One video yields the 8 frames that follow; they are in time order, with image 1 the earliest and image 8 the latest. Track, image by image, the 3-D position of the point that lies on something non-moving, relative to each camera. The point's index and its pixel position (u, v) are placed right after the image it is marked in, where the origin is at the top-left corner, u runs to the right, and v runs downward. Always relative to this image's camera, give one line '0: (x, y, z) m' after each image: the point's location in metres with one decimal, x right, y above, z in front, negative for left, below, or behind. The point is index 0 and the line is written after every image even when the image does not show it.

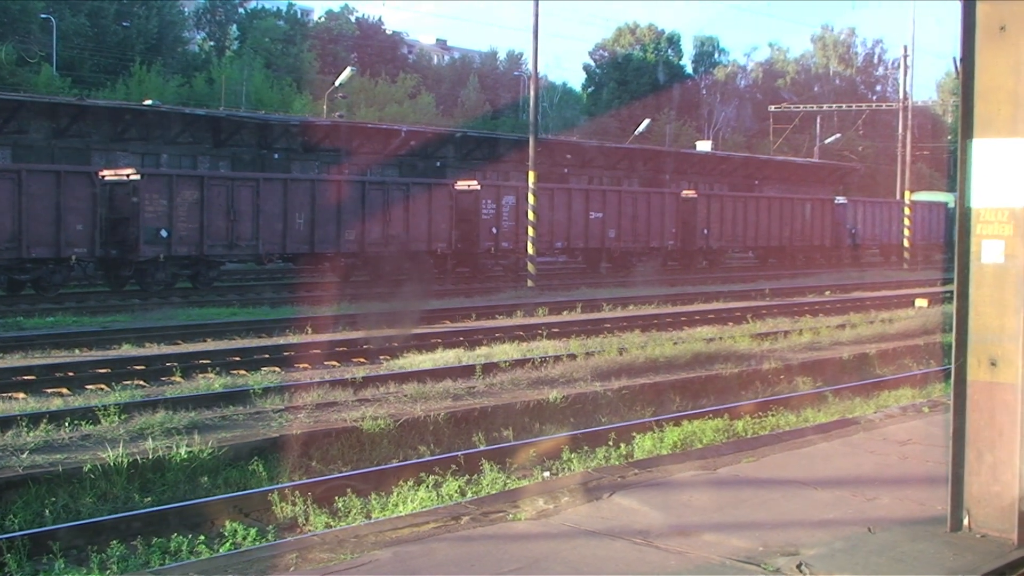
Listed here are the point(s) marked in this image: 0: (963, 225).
0: (+1.6, +0.2, +5.3) m
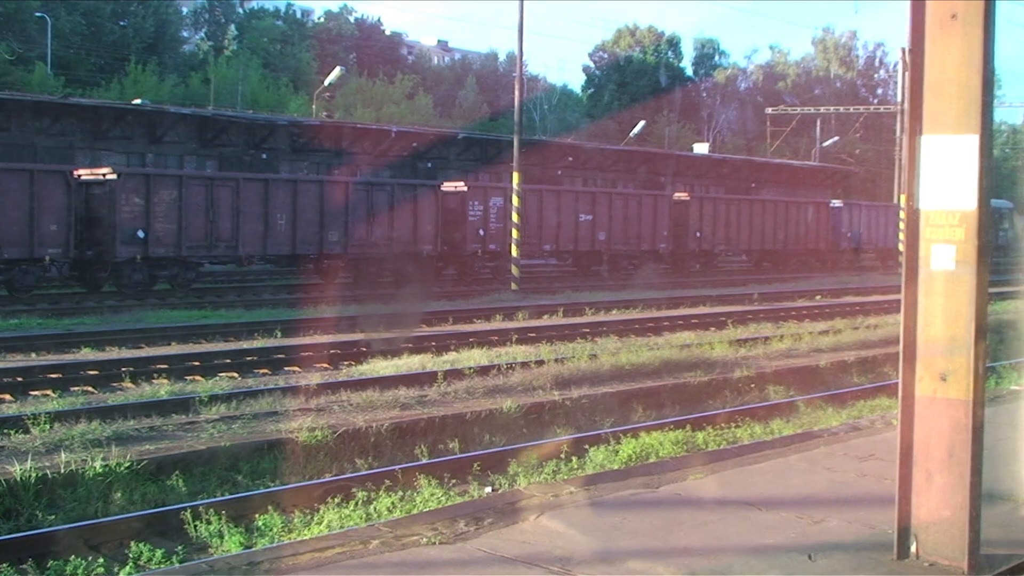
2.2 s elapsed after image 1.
0: (+1.3, +0.2, +5.0) m
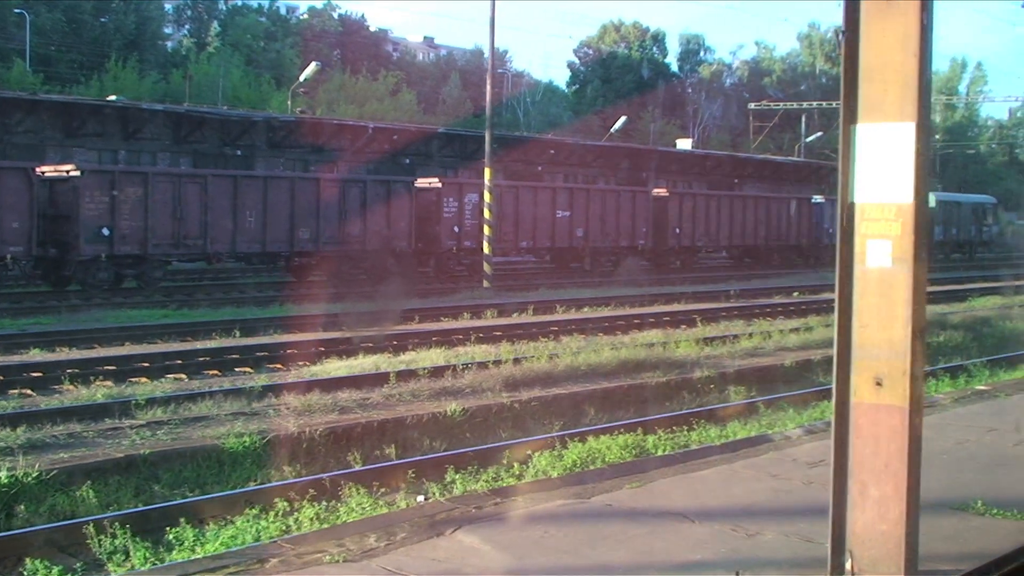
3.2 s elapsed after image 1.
0: (+1.0, +0.2, +4.6) m
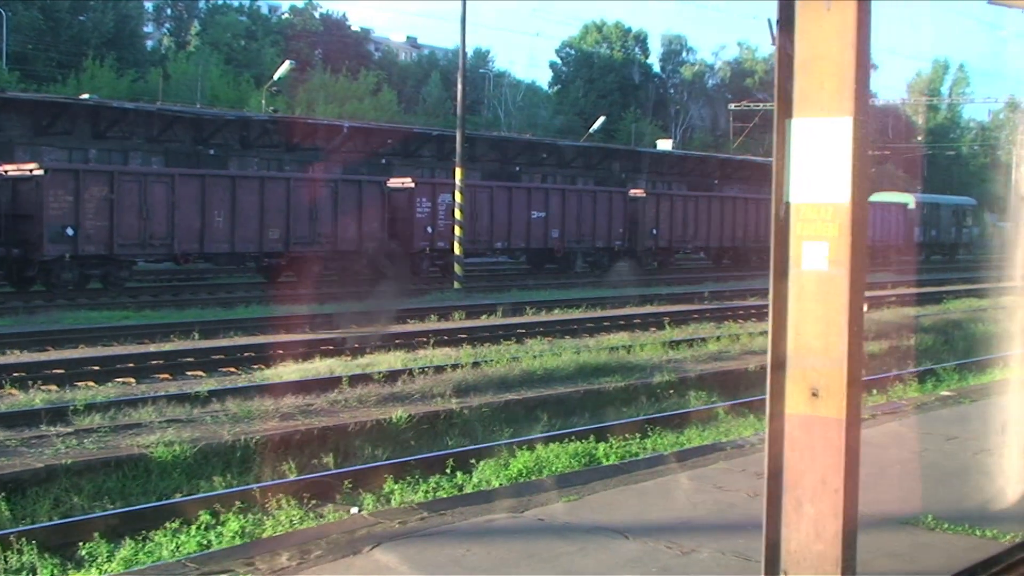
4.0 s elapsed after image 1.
0: (+0.8, +0.2, +4.4) m
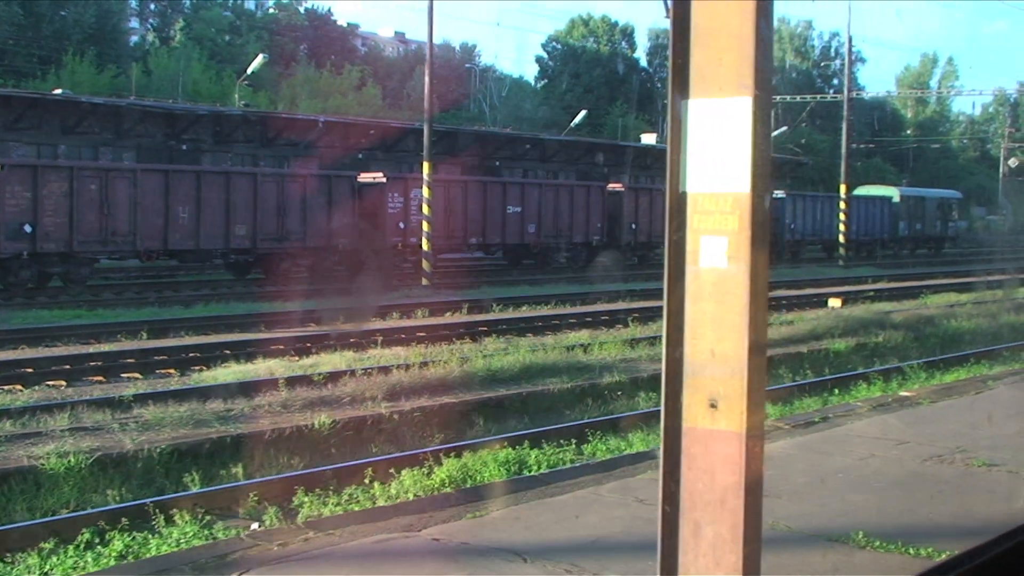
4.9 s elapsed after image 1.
0: (+0.4, +0.2, +3.9) m
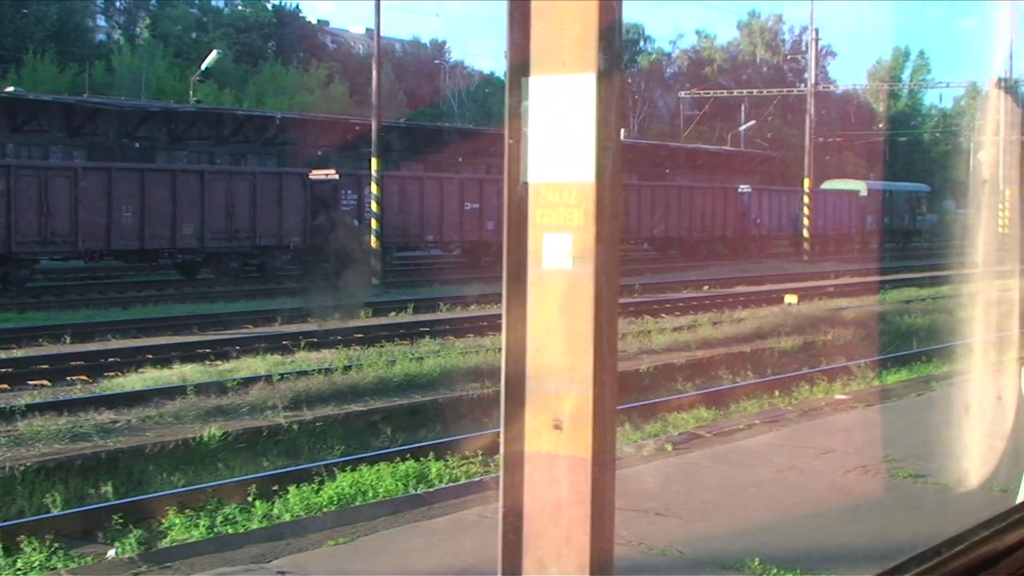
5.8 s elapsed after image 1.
0: (0.0, +0.2, +3.4) m
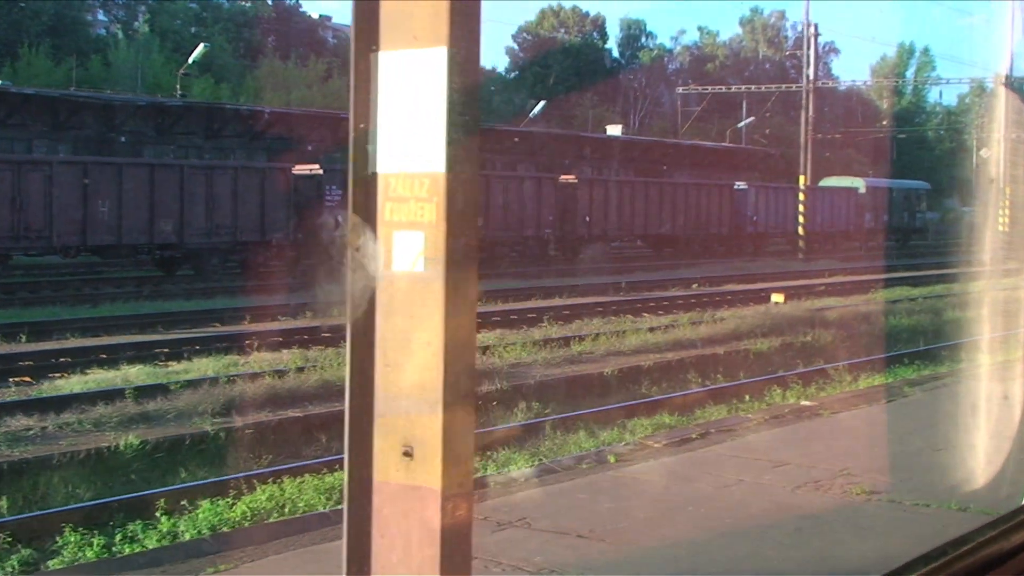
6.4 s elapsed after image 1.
0: (-0.3, +0.2, +3.0) m
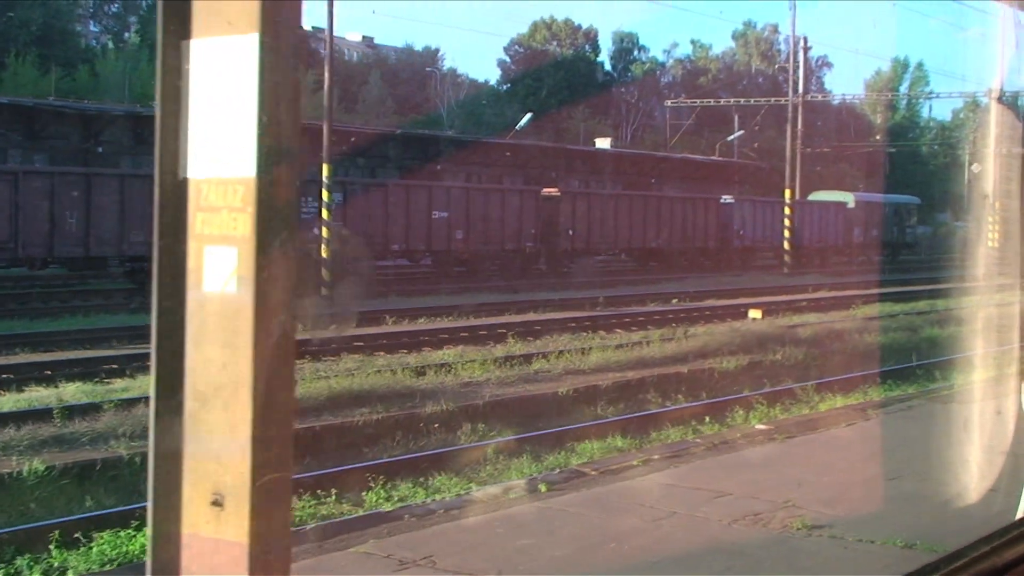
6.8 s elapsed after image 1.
0: (-0.6, +0.1, +2.6) m
